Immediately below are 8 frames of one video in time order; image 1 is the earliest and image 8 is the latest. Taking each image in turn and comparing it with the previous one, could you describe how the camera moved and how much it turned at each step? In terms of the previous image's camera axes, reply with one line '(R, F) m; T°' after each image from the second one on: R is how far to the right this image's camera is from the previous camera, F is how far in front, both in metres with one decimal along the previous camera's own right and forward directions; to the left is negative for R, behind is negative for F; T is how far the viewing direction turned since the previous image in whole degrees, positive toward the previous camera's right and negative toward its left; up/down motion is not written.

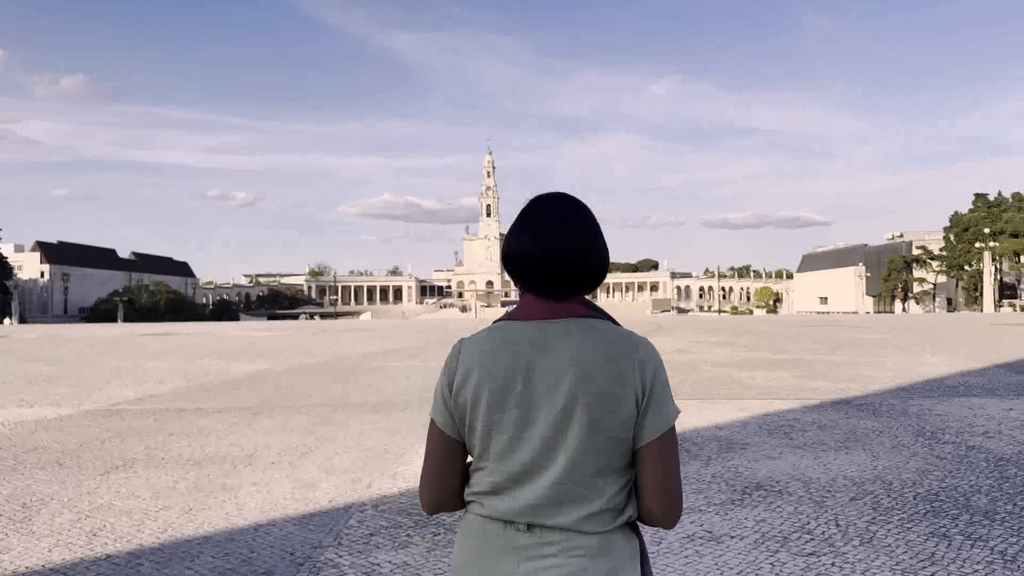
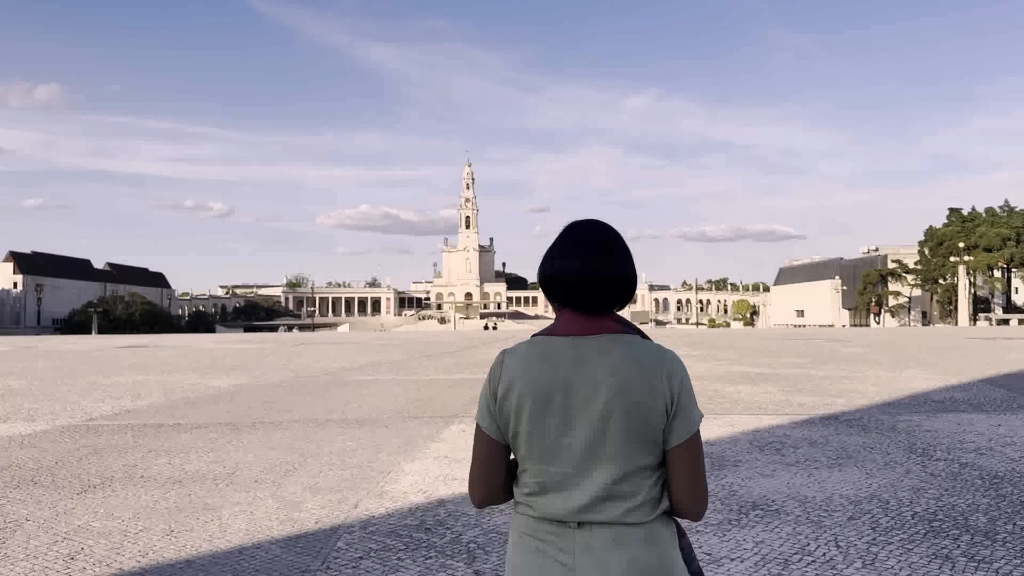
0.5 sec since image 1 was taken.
(-0.1, +0.1) m; +2°
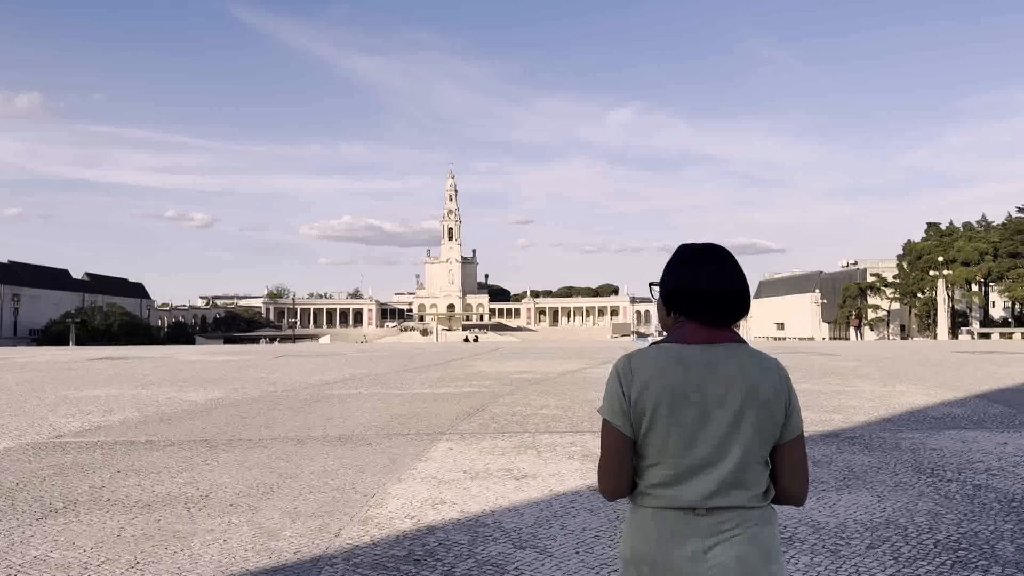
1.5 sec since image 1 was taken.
(-0.1, +0.4) m; +1°
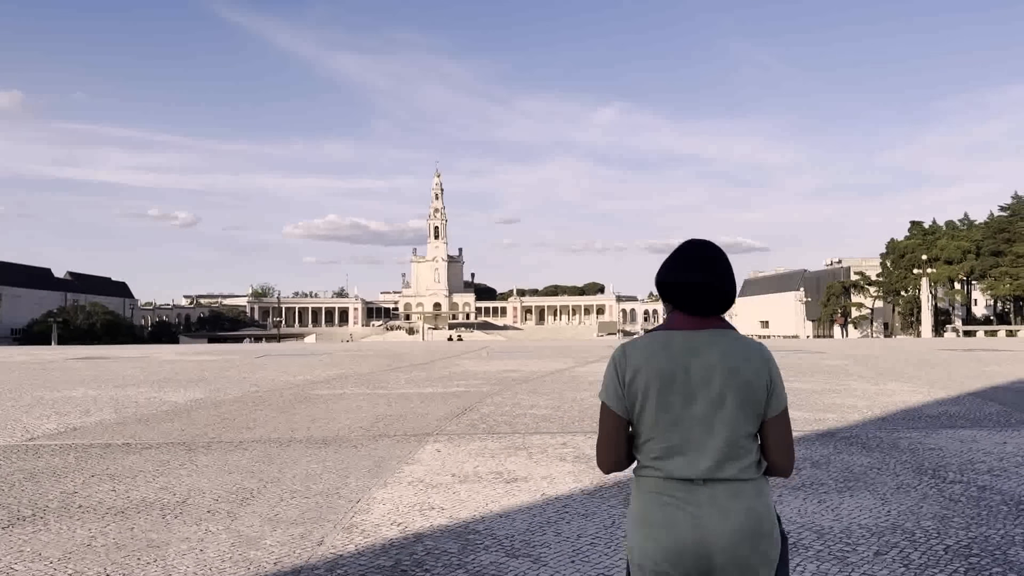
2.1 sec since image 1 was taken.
(0.0, +0.3) m; +1°
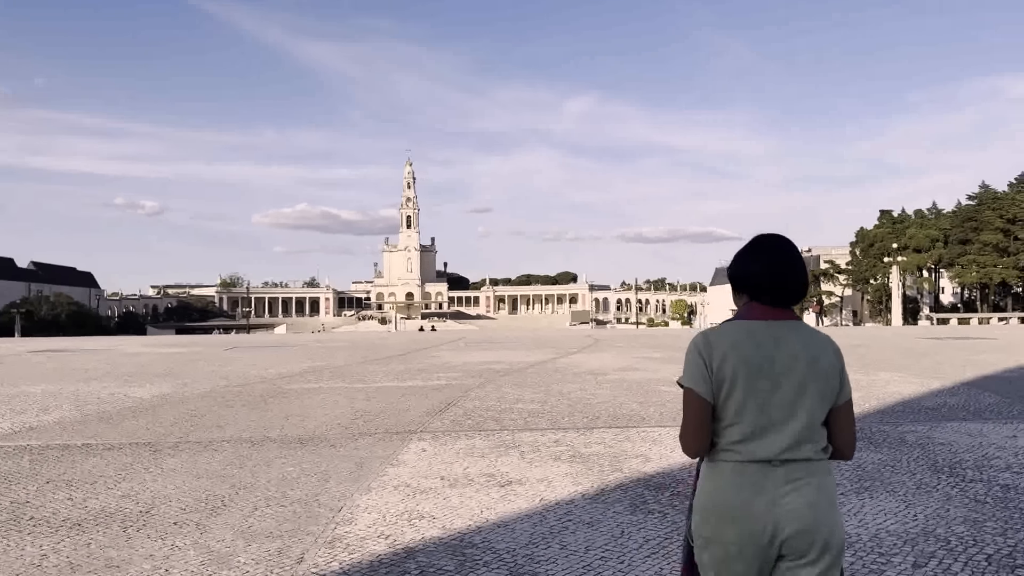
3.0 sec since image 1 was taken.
(-0.2, +0.6) m; +2°
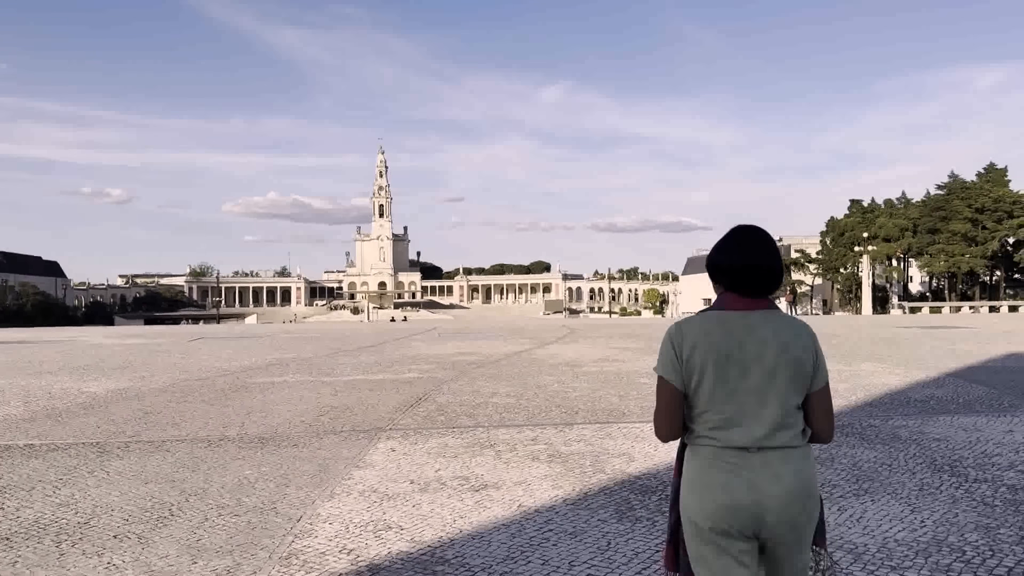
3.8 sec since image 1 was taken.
(0.0, +0.6) m; +2°
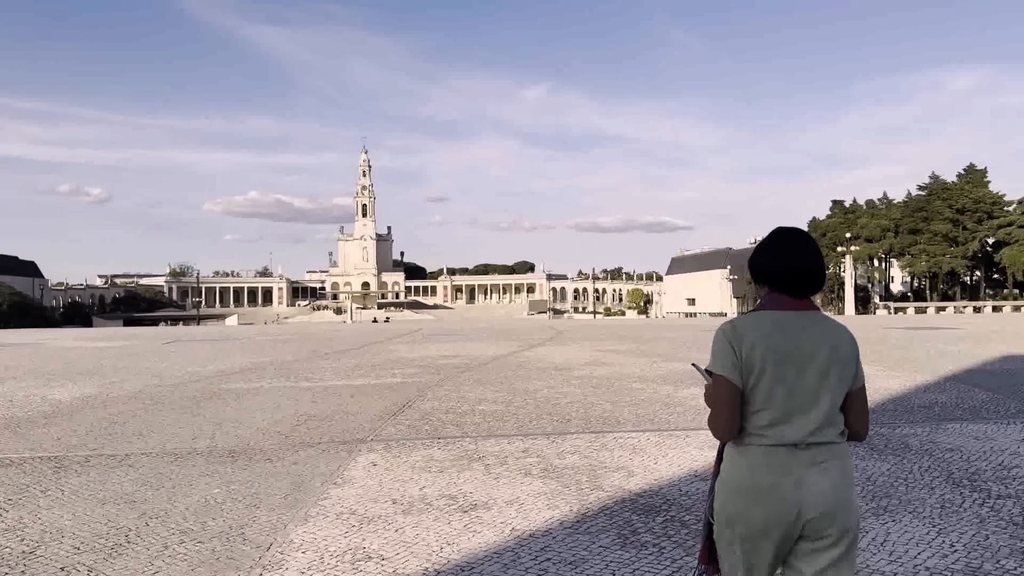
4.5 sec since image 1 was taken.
(-0.1, +0.5) m; +1°
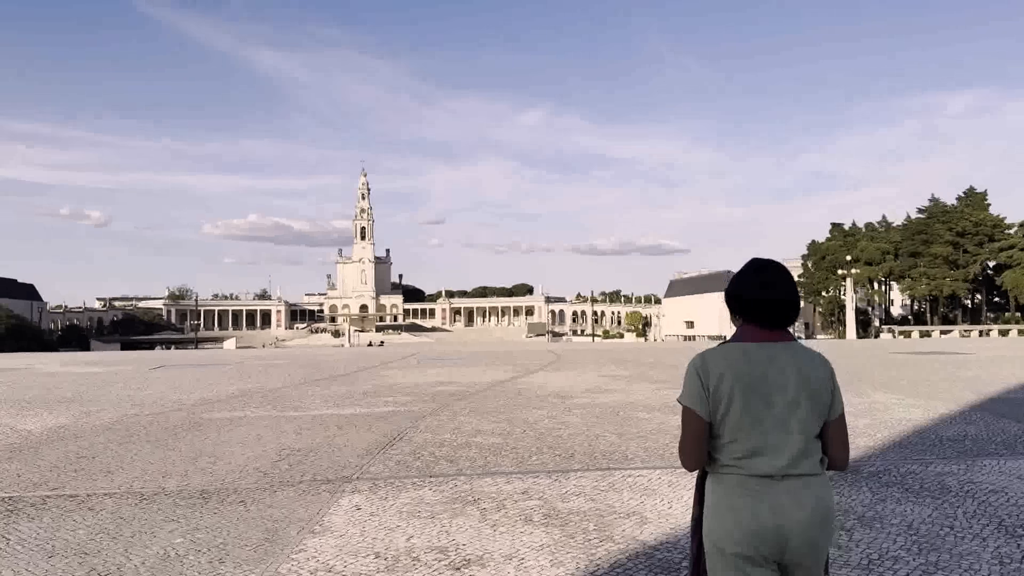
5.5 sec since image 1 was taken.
(0.0, +0.7) m; 0°
